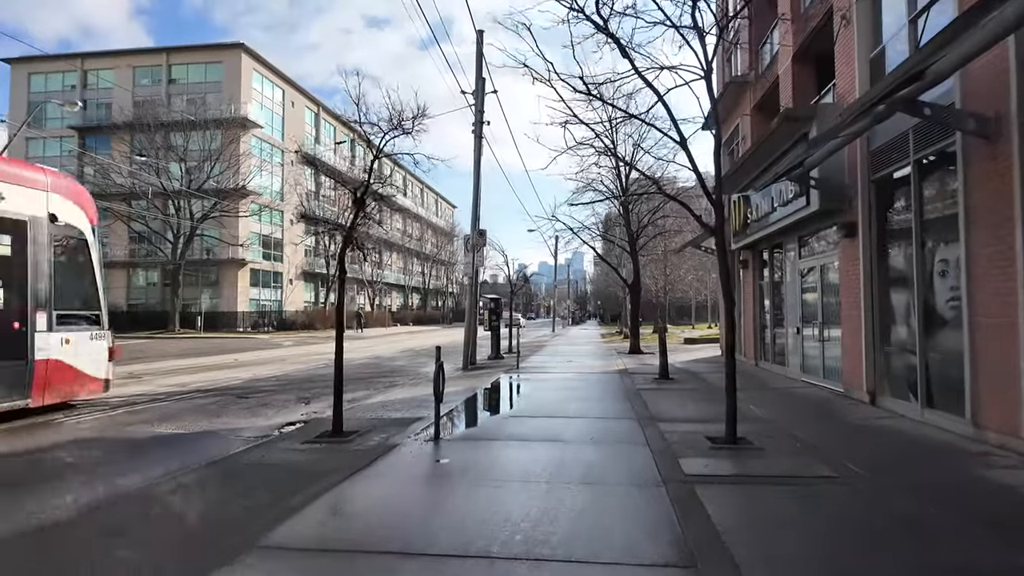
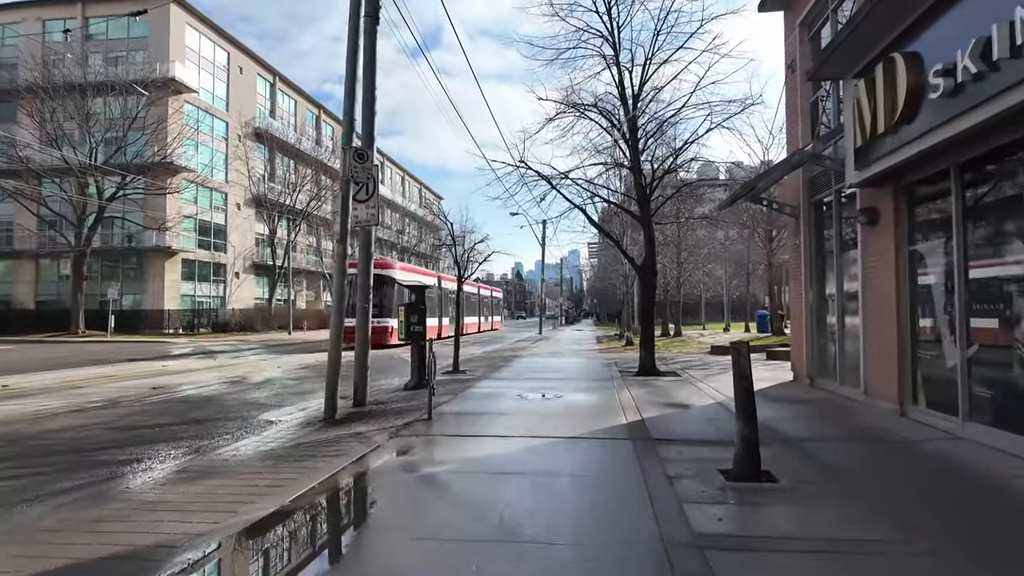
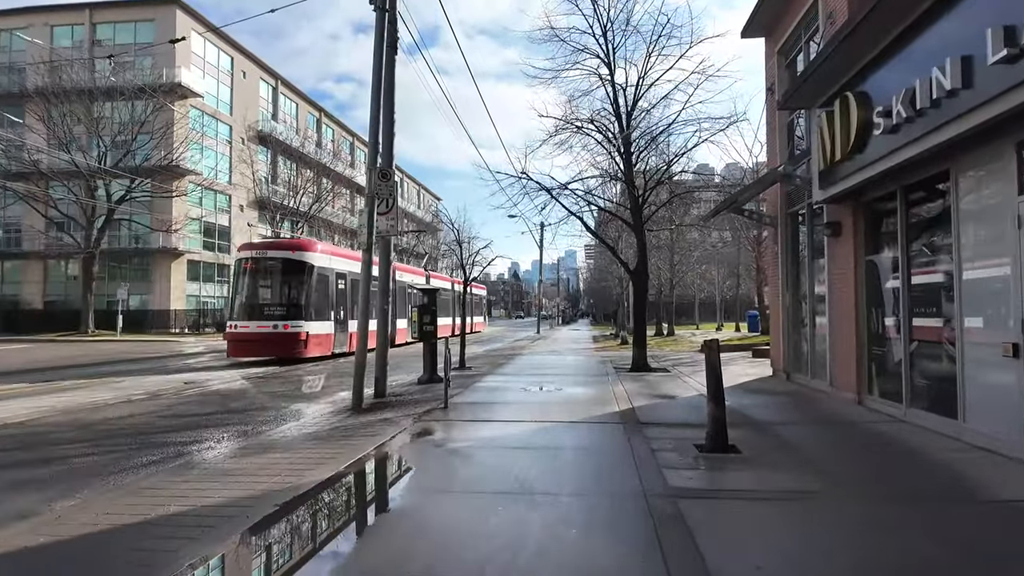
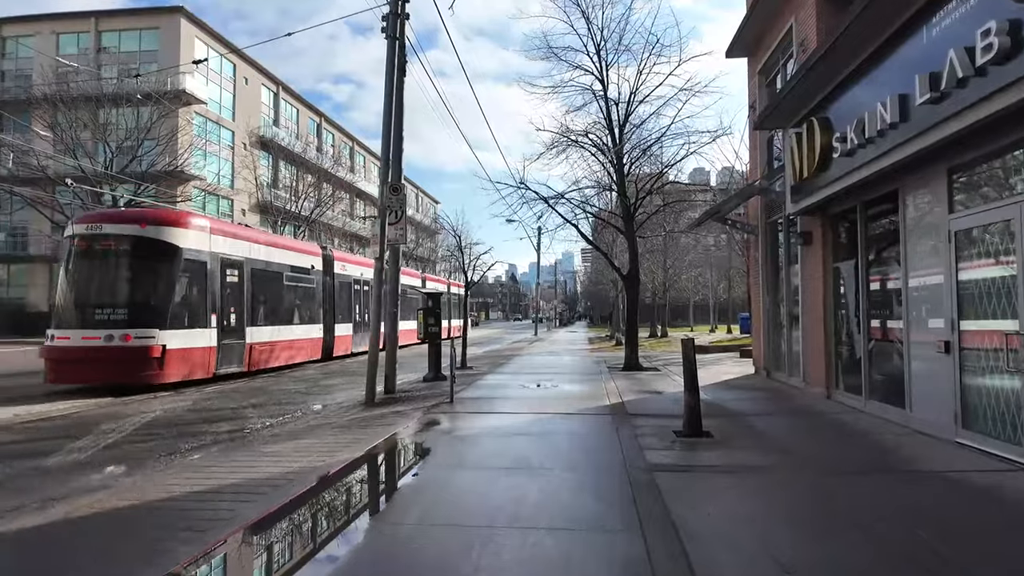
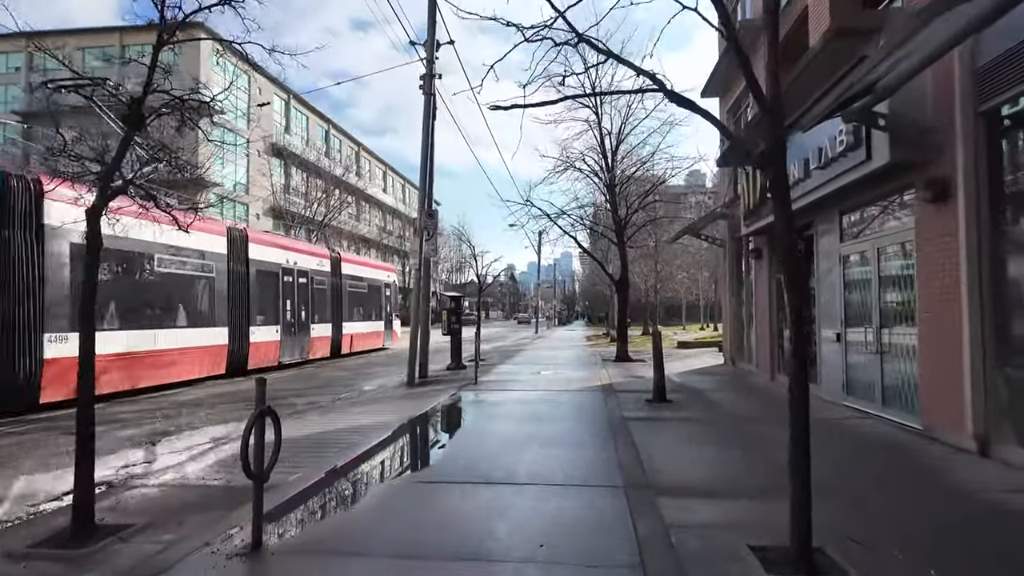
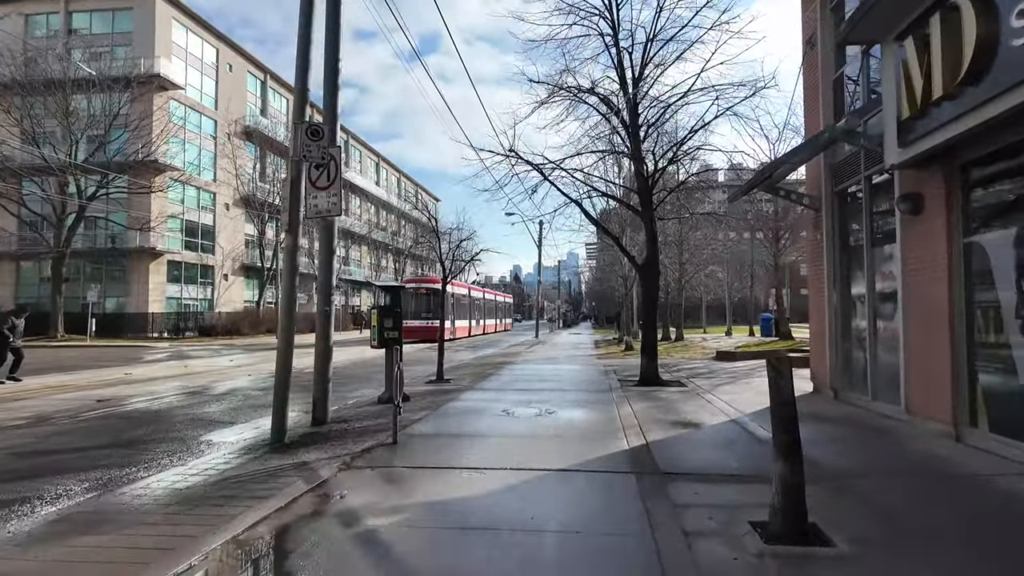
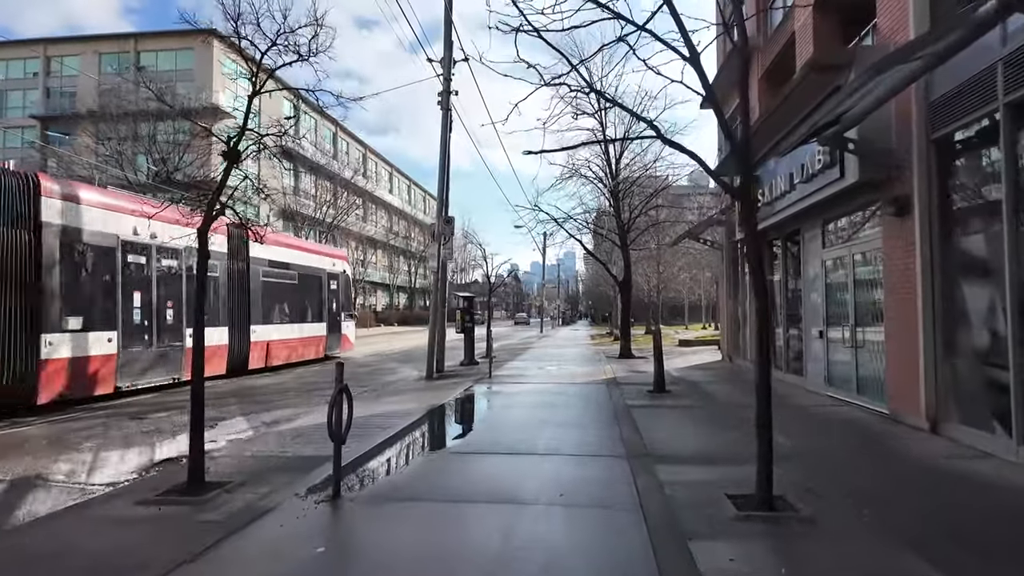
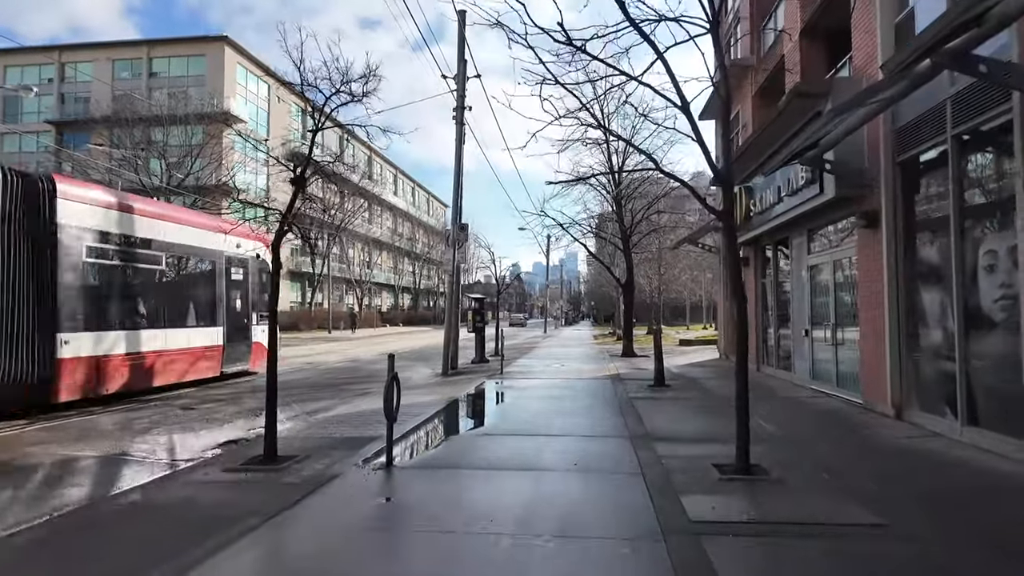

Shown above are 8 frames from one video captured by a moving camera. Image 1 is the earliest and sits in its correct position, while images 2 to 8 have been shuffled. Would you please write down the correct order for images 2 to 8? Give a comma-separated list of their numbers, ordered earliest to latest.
8, 7, 5, 4, 3, 2, 6
